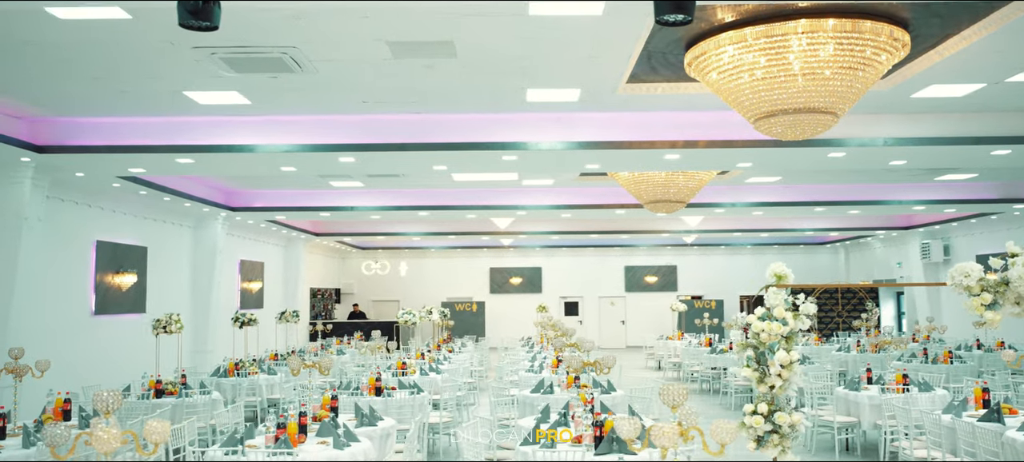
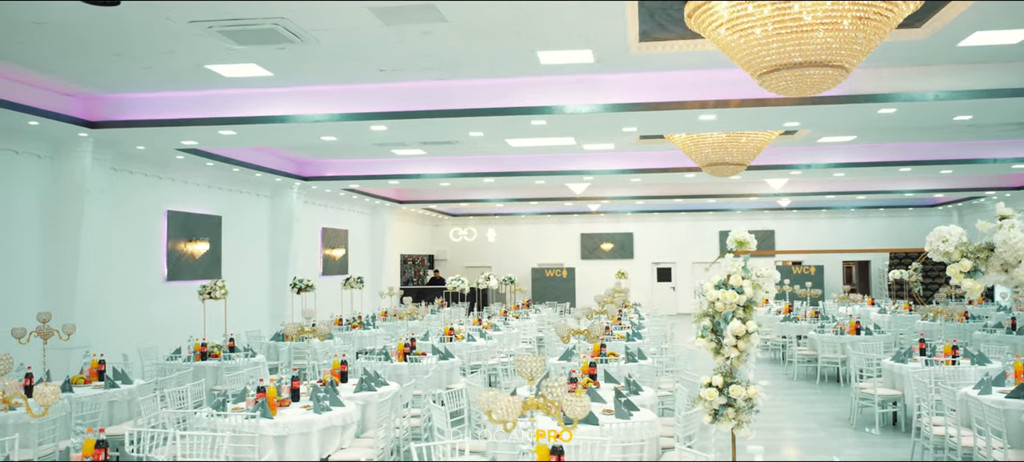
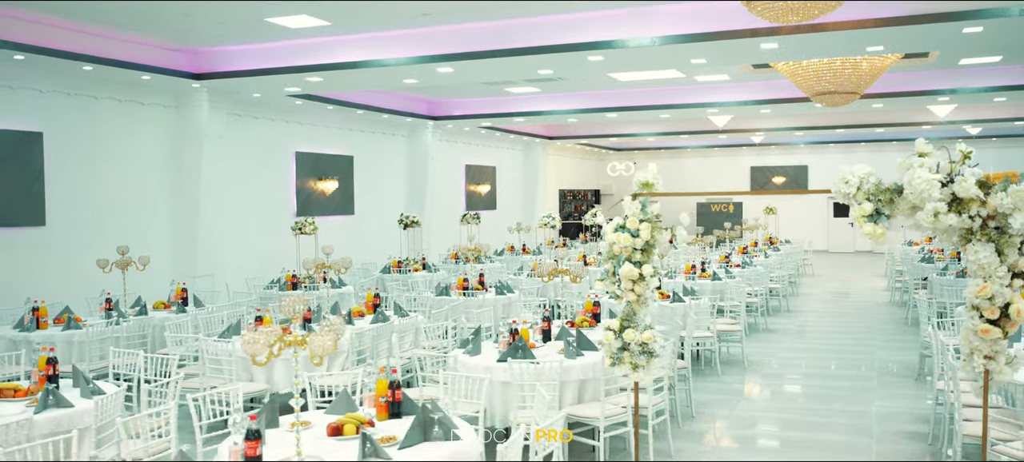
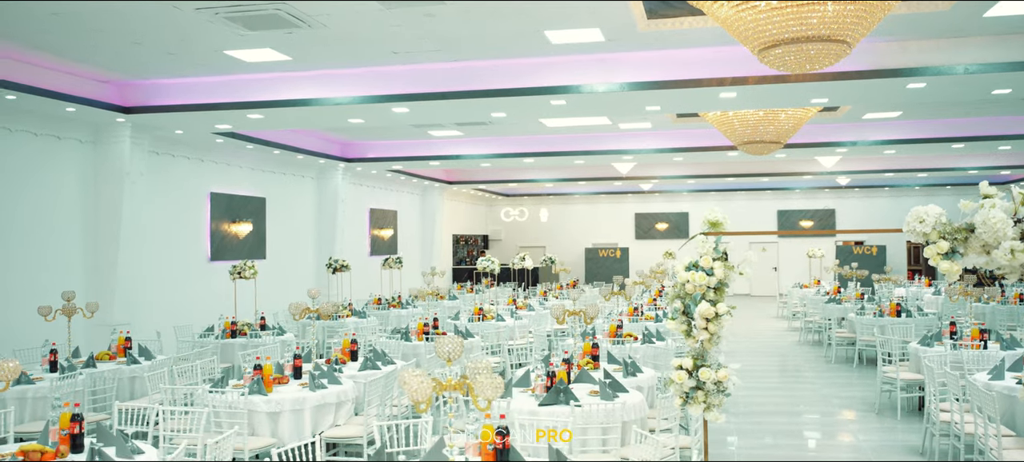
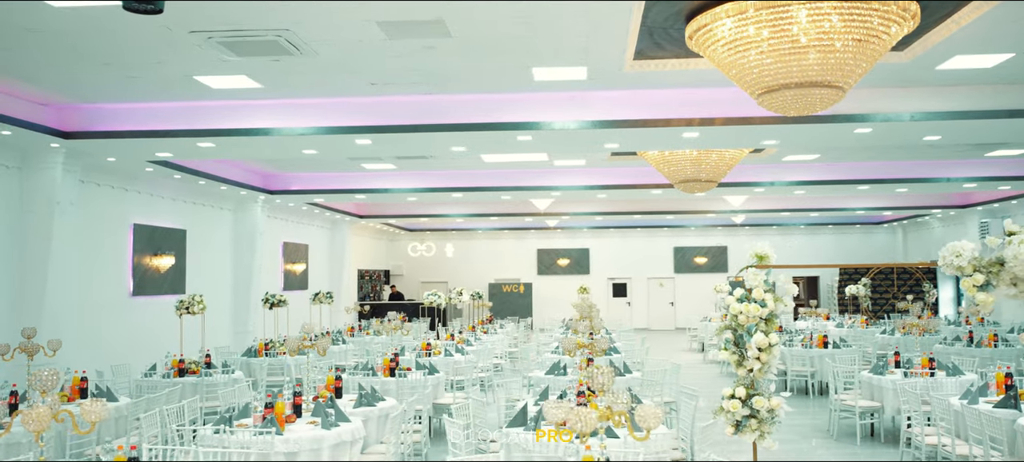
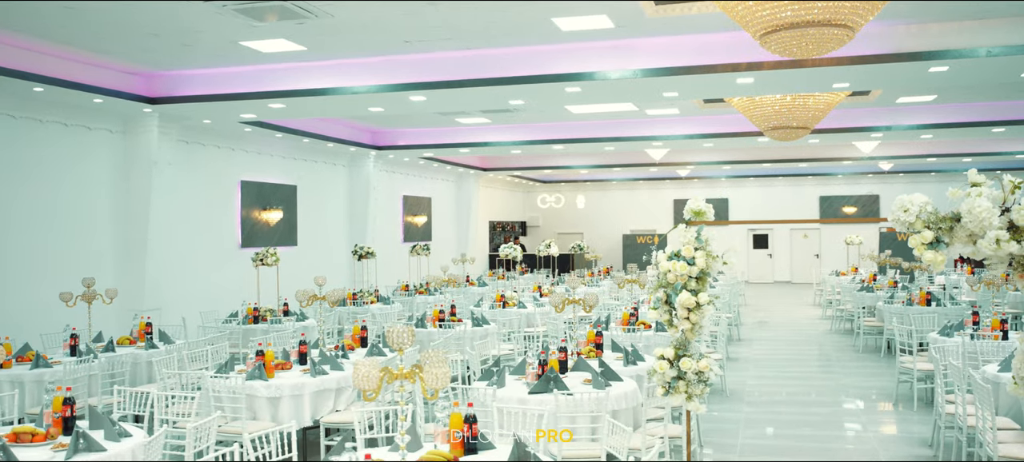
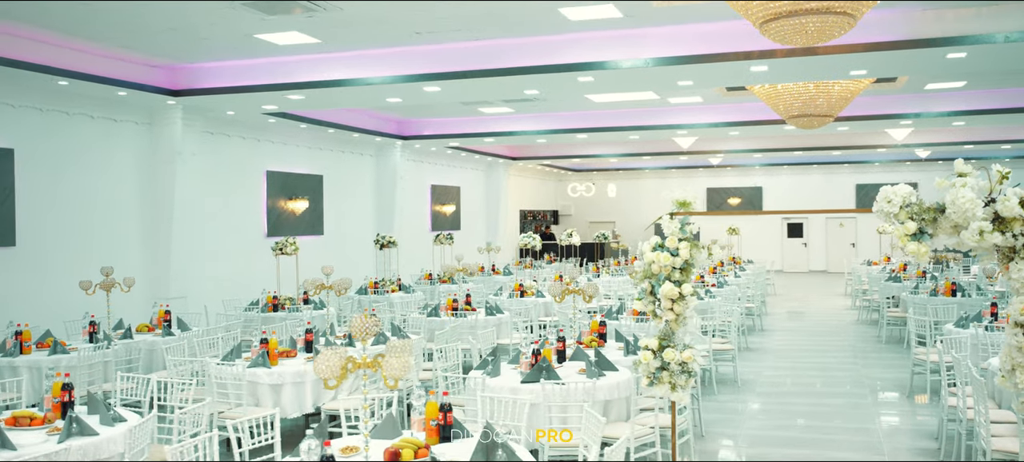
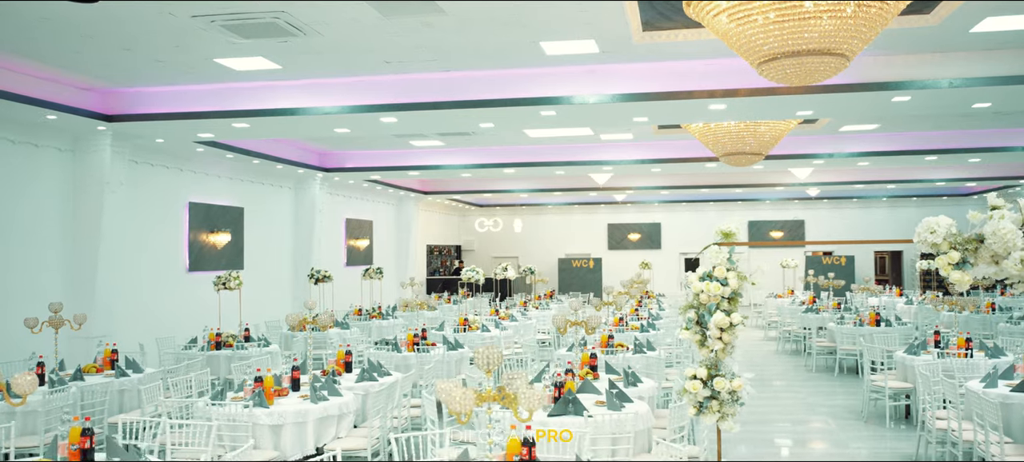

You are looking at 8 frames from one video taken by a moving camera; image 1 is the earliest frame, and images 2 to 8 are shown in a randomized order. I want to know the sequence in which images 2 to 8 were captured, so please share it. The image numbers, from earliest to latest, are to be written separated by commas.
5, 2, 8, 4, 6, 7, 3
